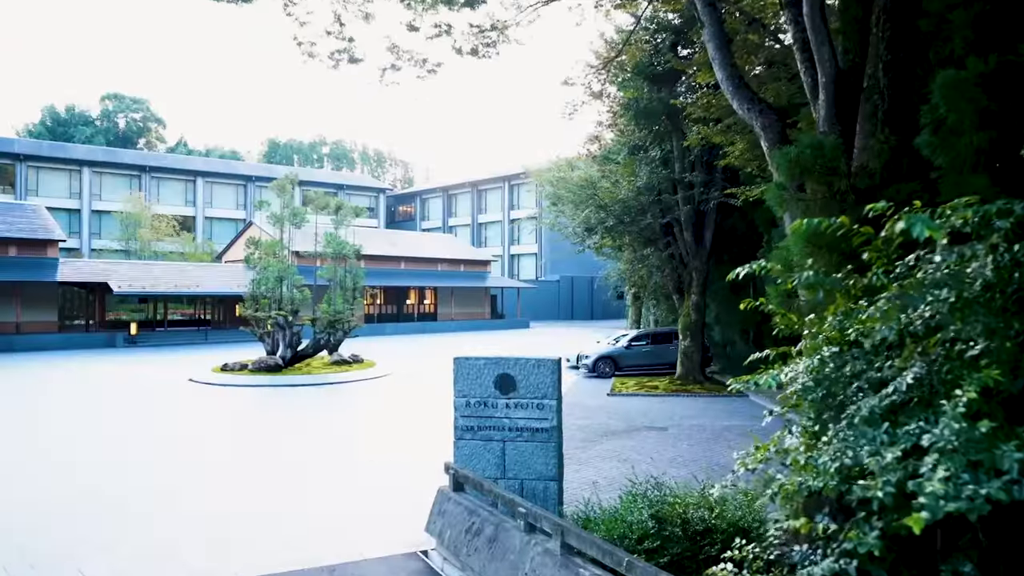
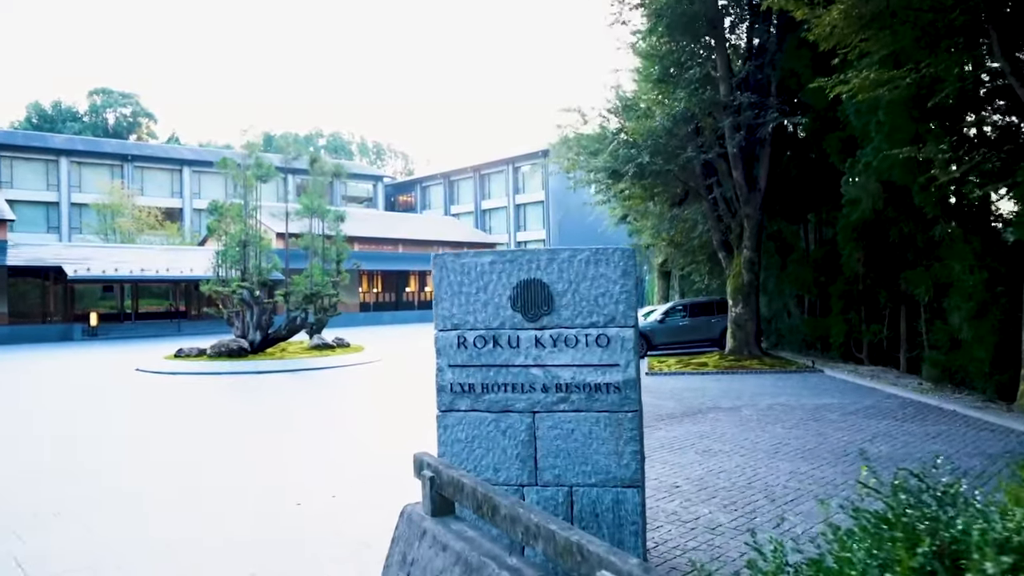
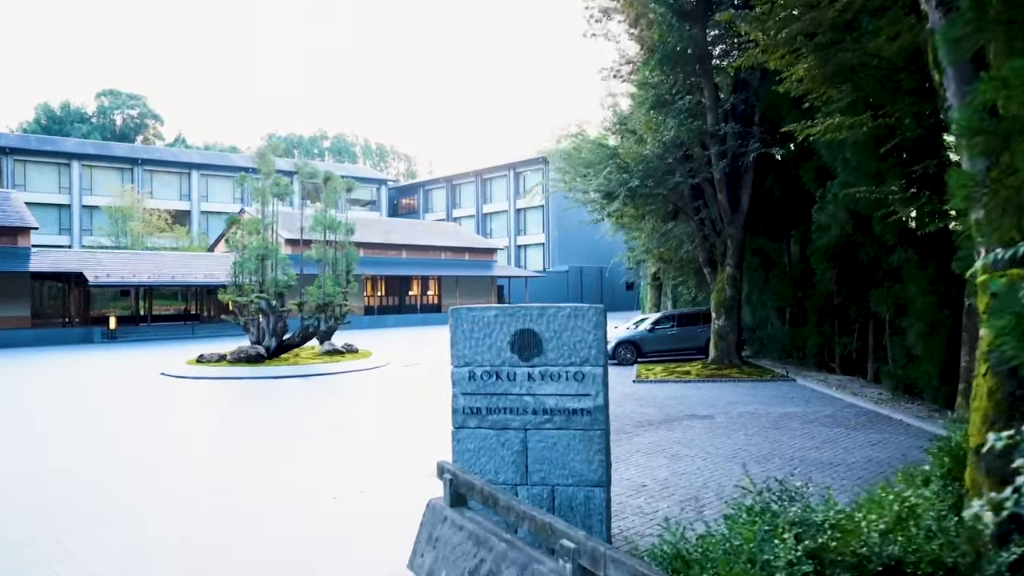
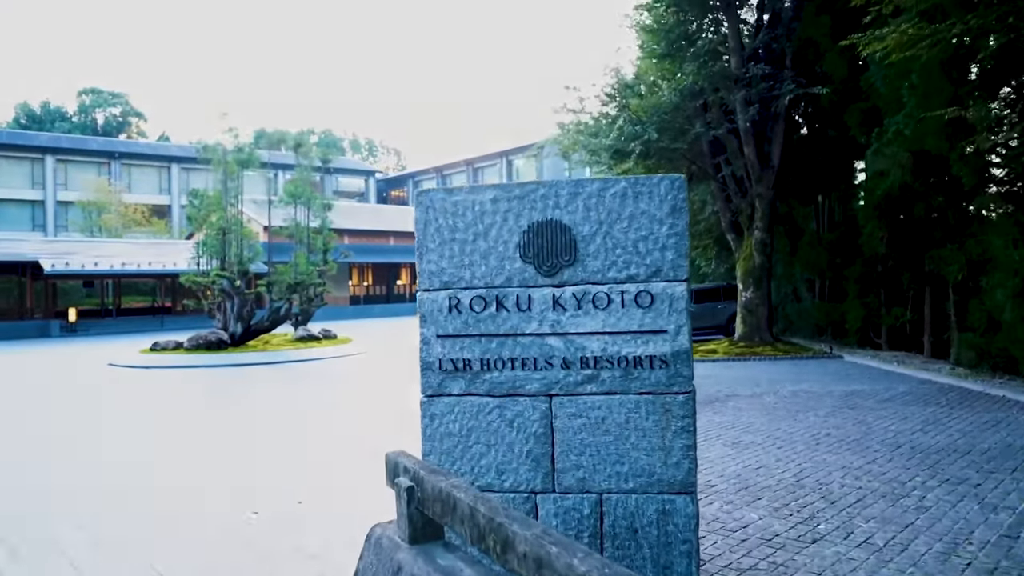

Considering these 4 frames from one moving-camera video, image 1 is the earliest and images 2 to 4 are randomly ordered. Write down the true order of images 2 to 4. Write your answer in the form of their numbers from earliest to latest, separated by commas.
3, 2, 4
